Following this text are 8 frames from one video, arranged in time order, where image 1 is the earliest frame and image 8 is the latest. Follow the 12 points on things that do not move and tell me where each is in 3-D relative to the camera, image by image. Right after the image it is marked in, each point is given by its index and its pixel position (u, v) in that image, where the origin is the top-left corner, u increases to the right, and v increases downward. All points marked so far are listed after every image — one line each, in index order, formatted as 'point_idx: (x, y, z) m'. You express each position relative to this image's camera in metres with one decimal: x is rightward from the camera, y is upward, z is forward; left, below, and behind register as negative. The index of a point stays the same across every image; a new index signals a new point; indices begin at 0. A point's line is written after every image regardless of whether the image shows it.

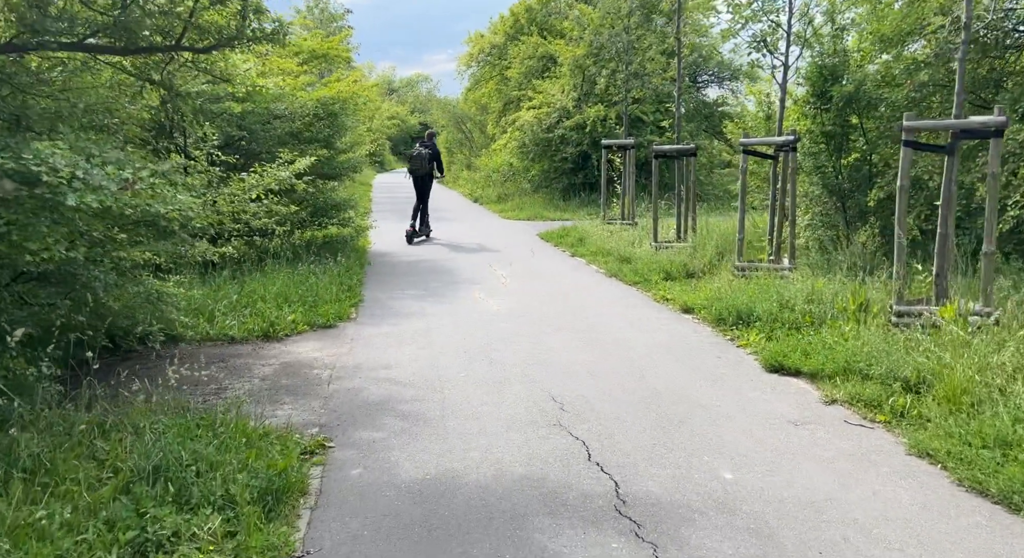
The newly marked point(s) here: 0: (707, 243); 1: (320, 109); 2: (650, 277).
0: (+2.7, +0.5, +13.0) m
1: (-2.9, +2.5, +13.5) m
2: (+1.8, 0.0, +12.0) m
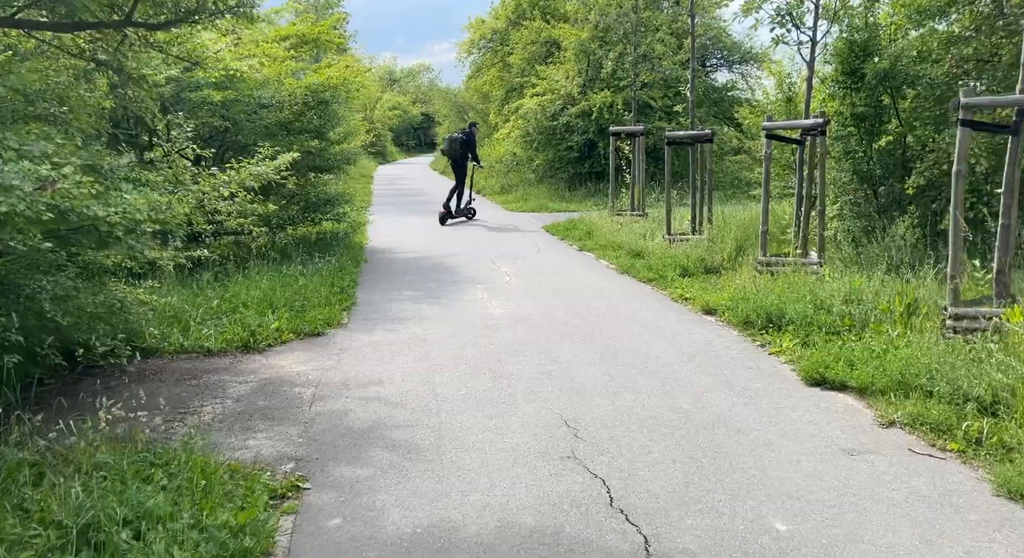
0: (+2.8, +0.5, +12.1) m
1: (-2.8, +2.5, +12.7) m
2: (+1.8, +0.1, +11.2) m
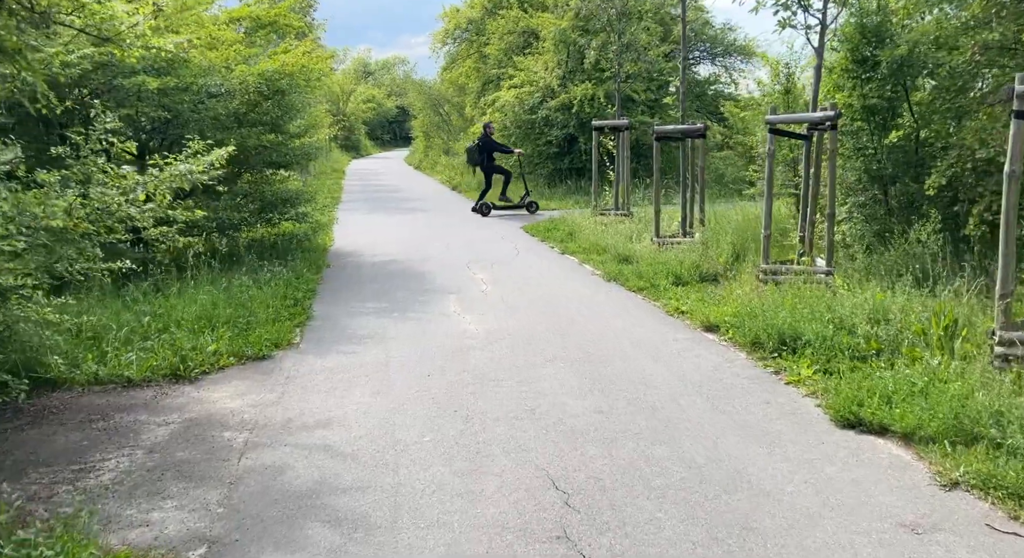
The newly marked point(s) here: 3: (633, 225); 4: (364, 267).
0: (+2.5, +0.5, +11.1) m
1: (-3.1, +2.4, +11.5) m
2: (+1.6, 0.0, +10.1) m
3: (+1.9, +0.8, +14.6) m
4: (-1.9, +0.1, +12.4) m
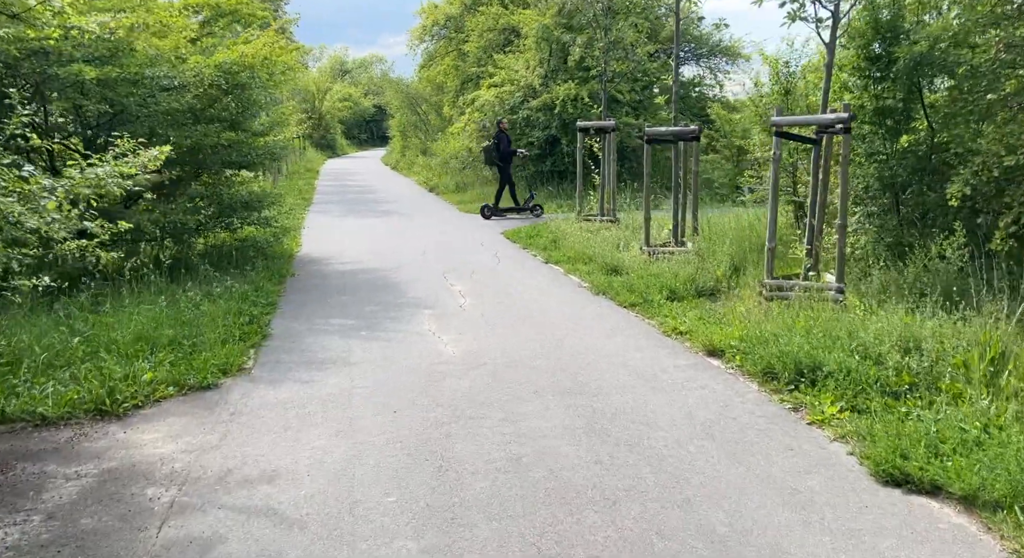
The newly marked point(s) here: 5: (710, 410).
0: (+2.3, +0.3, +10.3) m
1: (-3.3, +2.3, +10.6) m
2: (+1.4, -0.2, +9.3) m
3: (+1.6, +0.7, +13.8) m
4: (-2.2, 0.0, +11.5) m
5: (+1.2, -0.8, +5.7) m
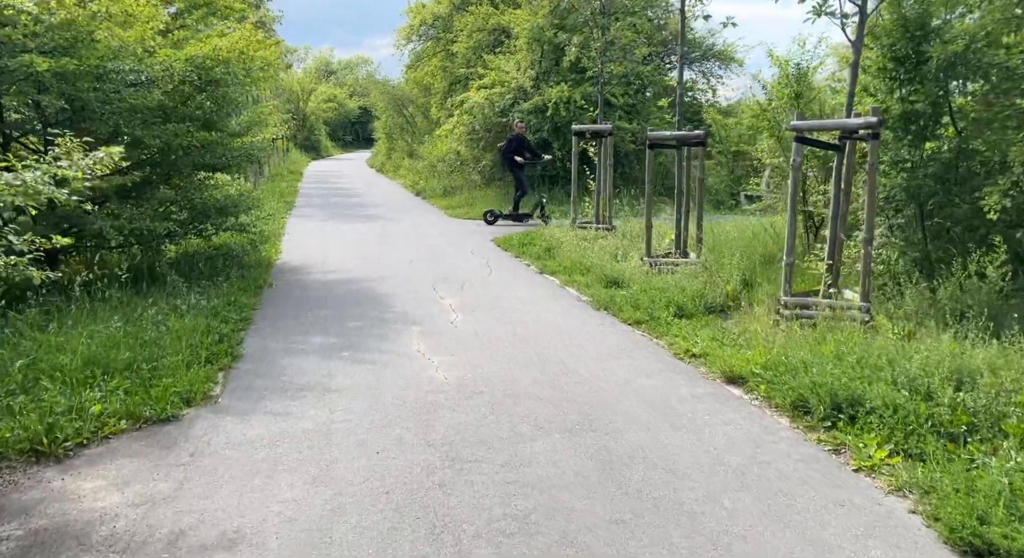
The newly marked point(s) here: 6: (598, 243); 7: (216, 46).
0: (+2.2, +0.2, +9.6) m
1: (-3.4, +2.2, +9.8) m
2: (+1.3, -0.3, +8.6) m
3: (+1.5, +0.5, +13.1) m
4: (-2.3, -0.1, +10.7) m
5: (+1.2, -0.9, +5.0) m
6: (+1.2, +0.5, +13.0) m
7: (-3.1, +2.5, +9.8) m
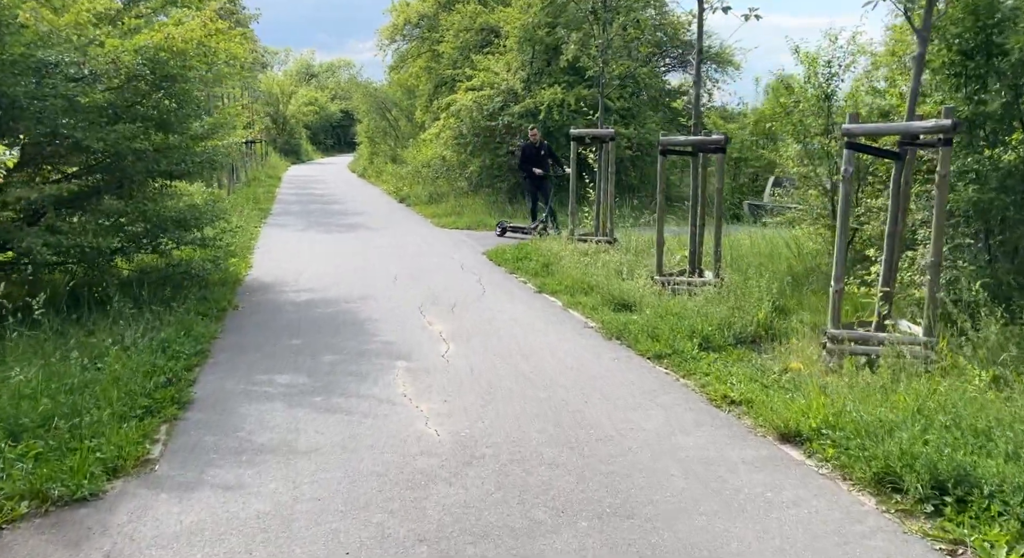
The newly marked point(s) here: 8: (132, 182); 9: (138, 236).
0: (+2.2, -0.1, +8.5) m
1: (-3.4, +2.0, +8.6) m
2: (+1.3, -0.5, +7.5) m
3: (+1.4, +0.3, +11.9) m
4: (-2.3, -0.3, +9.5) m
5: (+1.3, -1.1, +3.8) m
6: (+1.1, +0.3, +11.9) m
7: (-3.1, +2.2, +8.6) m
8: (-3.7, +1.0, +8.9) m
9: (-3.5, +0.4, +8.8) m
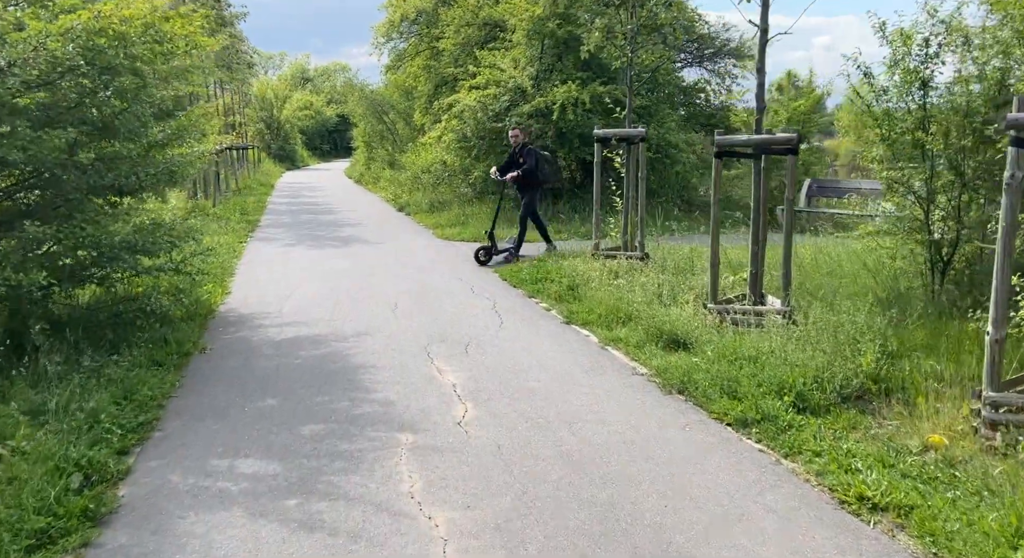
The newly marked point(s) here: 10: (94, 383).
0: (+2.4, -0.3, +6.8) m
1: (-3.2, +1.6, +6.8) m
2: (+1.6, -0.8, +5.7) m
3: (+1.6, 0.0, +10.2) m
4: (-2.1, -0.7, +7.8) m
5: (+1.5, -1.4, +2.1) m
6: (+1.4, 0.0, +10.1) m
7: (-2.9, +1.9, +6.8) m
8: (-3.4, +0.6, +7.1) m
9: (-3.3, +0.1, +7.0) m
10: (-2.7, -0.7, +6.1) m
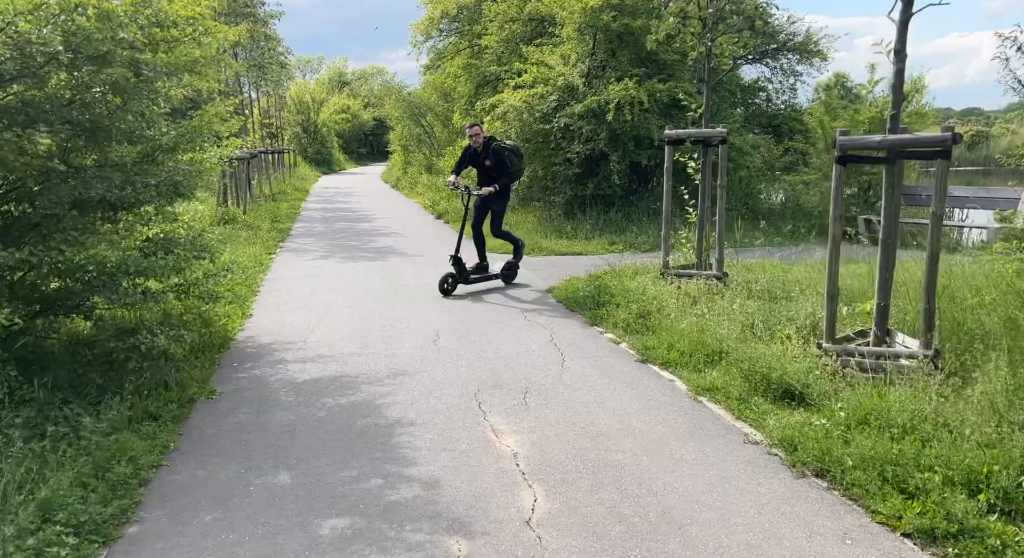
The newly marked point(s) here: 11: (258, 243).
0: (+2.9, -0.6, +5.1) m
1: (-2.7, +1.4, +5.4) m
2: (+2.0, -1.0, +4.1) m
3: (+2.2, -0.2, +8.6) m
4: (-1.6, -0.9, +6.3) m
5: (+1.8, -1.6, +0.5) m
6: (+1.9, -0.3, +8.6) m
7: (-2.5, +1.7, +5.4) m
8: (-3.0, +0.4, +5.8) m
9: (-2.9, -0.2, +5.6) m
10: (-2.3, -0.9, +4.7) m
11: (-4.1, +0.6, +15.2) m
